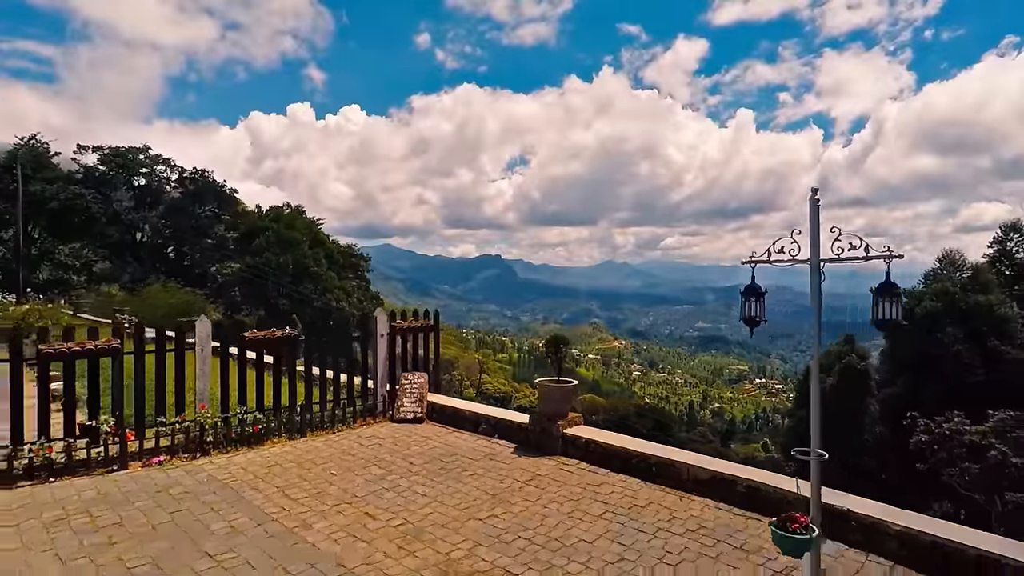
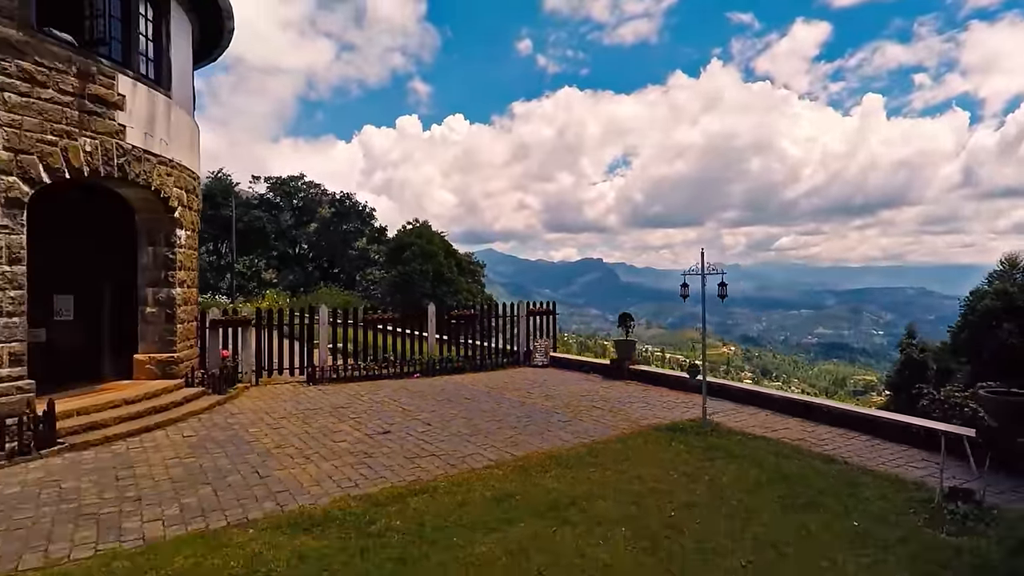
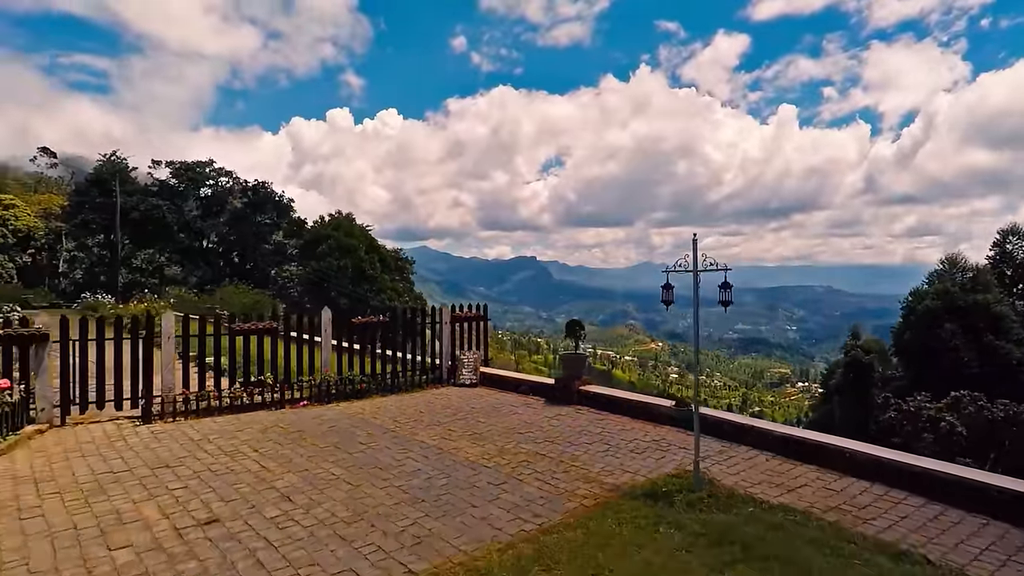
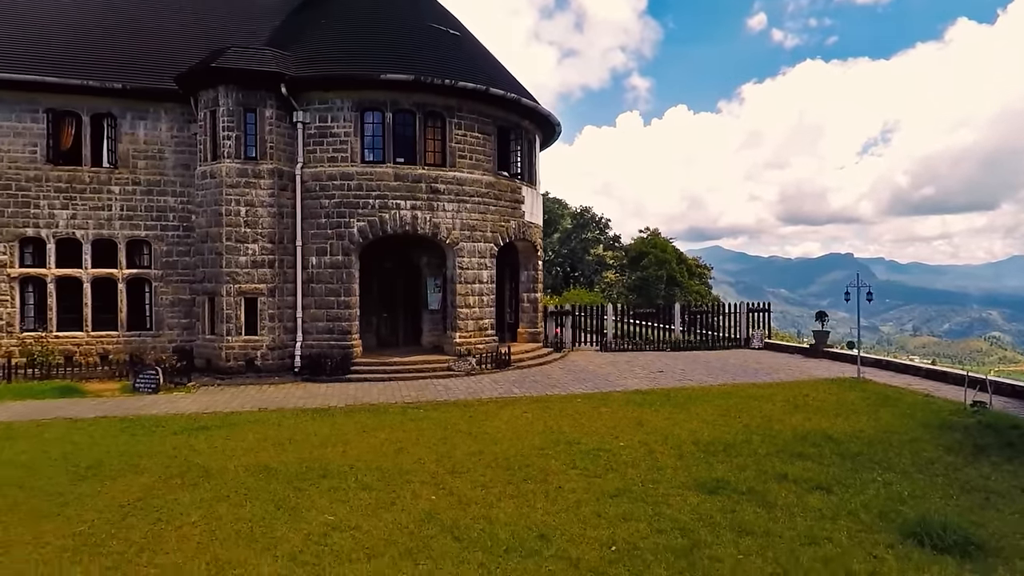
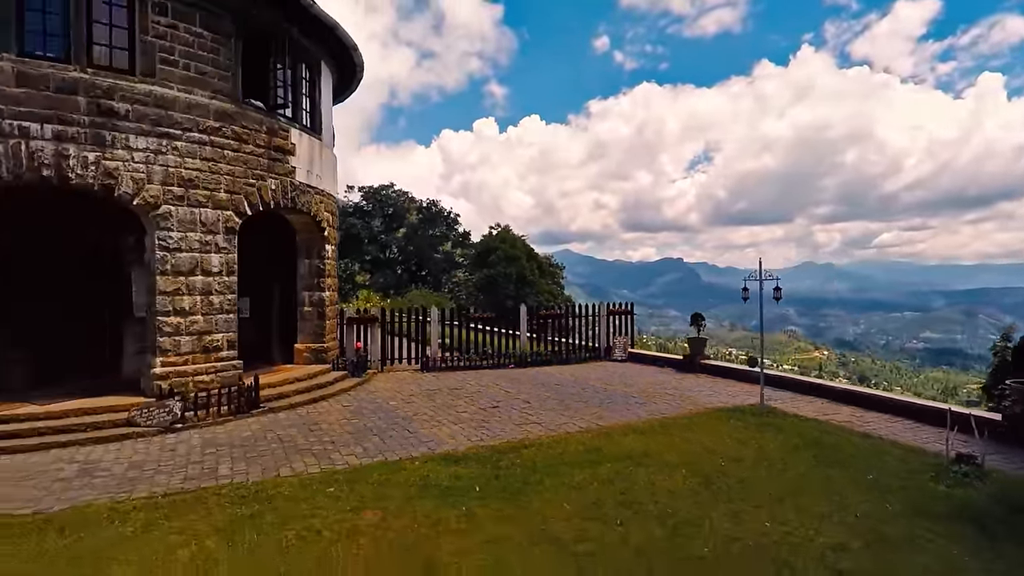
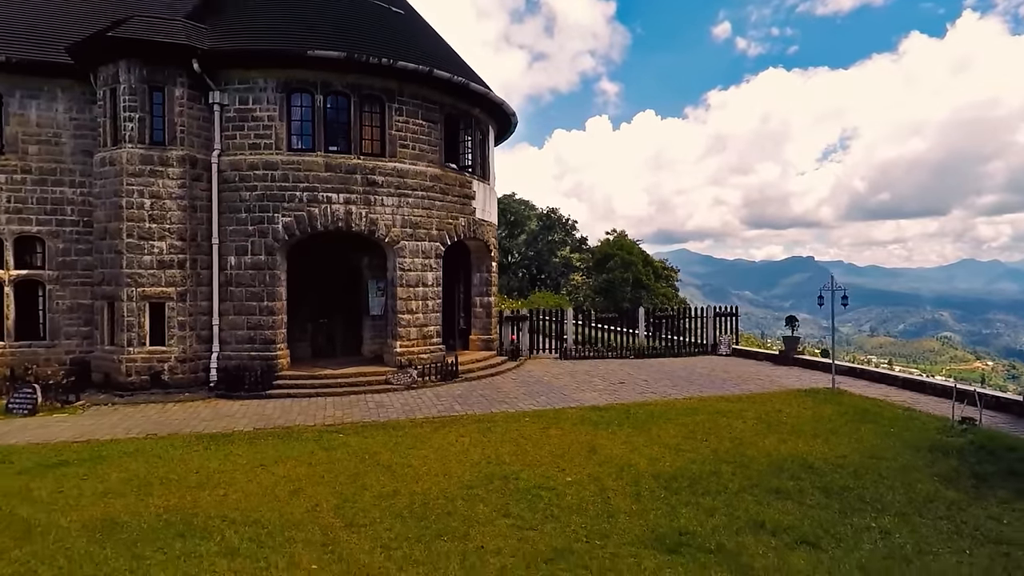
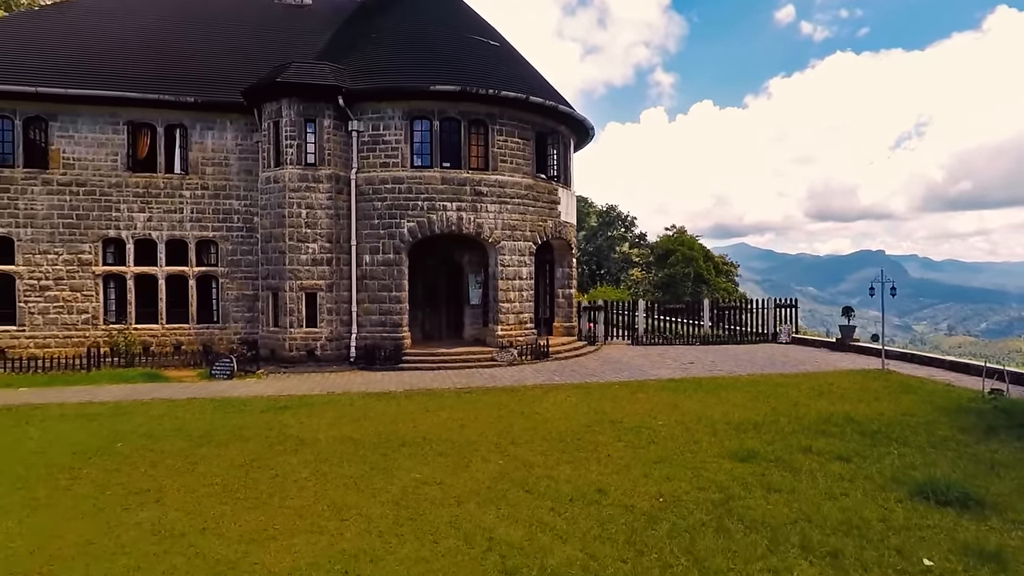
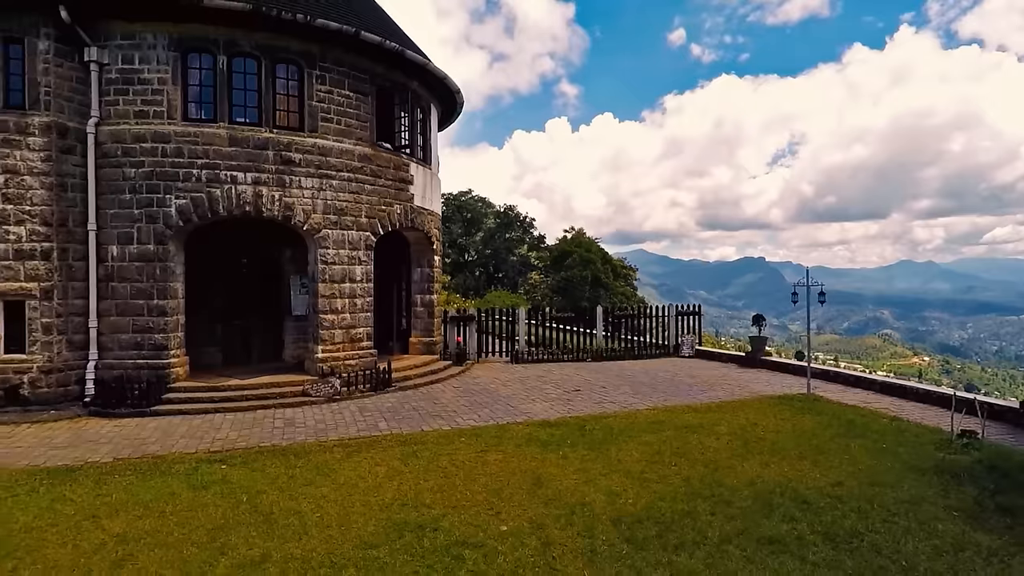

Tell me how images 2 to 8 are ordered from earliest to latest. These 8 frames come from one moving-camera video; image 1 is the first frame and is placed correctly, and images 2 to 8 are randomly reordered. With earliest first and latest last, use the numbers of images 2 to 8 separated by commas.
3, 2, 5, 8, 6, 4, 7
